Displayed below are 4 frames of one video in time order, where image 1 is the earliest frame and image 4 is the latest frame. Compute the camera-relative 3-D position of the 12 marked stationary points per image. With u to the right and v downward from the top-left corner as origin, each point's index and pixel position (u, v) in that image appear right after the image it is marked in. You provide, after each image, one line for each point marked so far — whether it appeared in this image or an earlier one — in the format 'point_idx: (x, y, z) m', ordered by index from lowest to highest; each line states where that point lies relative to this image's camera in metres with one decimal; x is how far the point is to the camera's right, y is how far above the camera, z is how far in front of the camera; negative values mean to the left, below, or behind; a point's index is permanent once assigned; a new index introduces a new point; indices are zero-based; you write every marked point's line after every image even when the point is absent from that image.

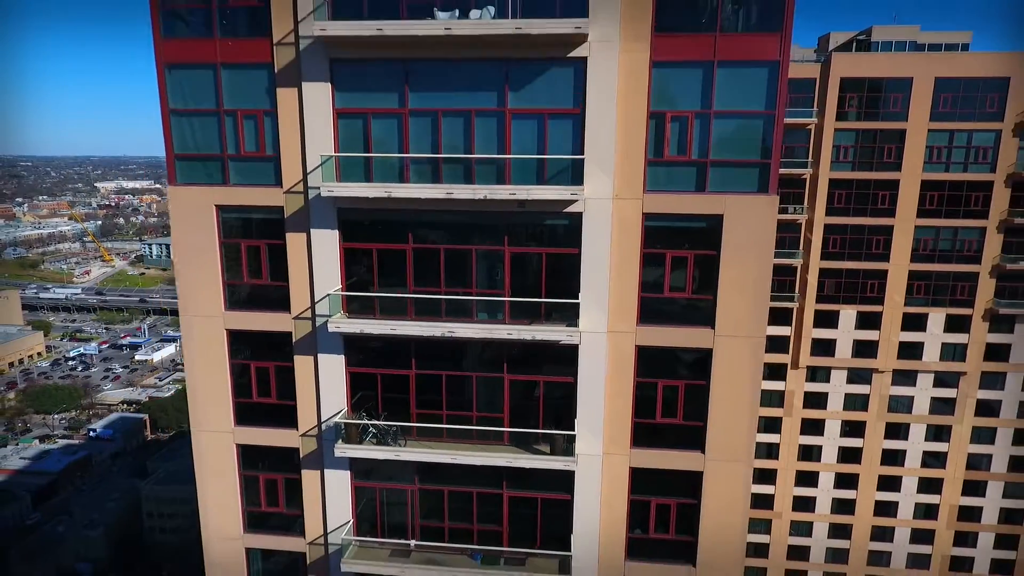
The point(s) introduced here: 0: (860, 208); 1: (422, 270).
0: (+11.6, +2.7, +18.3) m
1: (-1.1, +0.2, +6.5) m
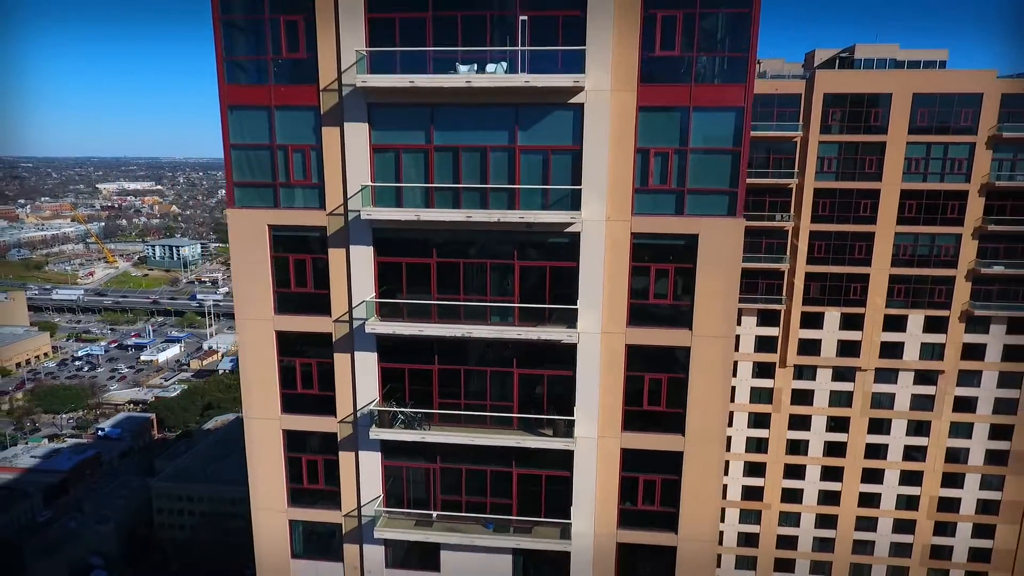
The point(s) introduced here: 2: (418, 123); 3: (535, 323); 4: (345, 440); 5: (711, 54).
0: (+11.7, +2.6, +19.5) m
1: (-0.9, +0.1, +7.6) m
2: (-1.2, +2.1, +7.2) m
3: (+0.3, -0.5, +7.5) m
4: (-2.5, -2.2, +8.1) m
5: (+2.5, +2.9, +6.8) m
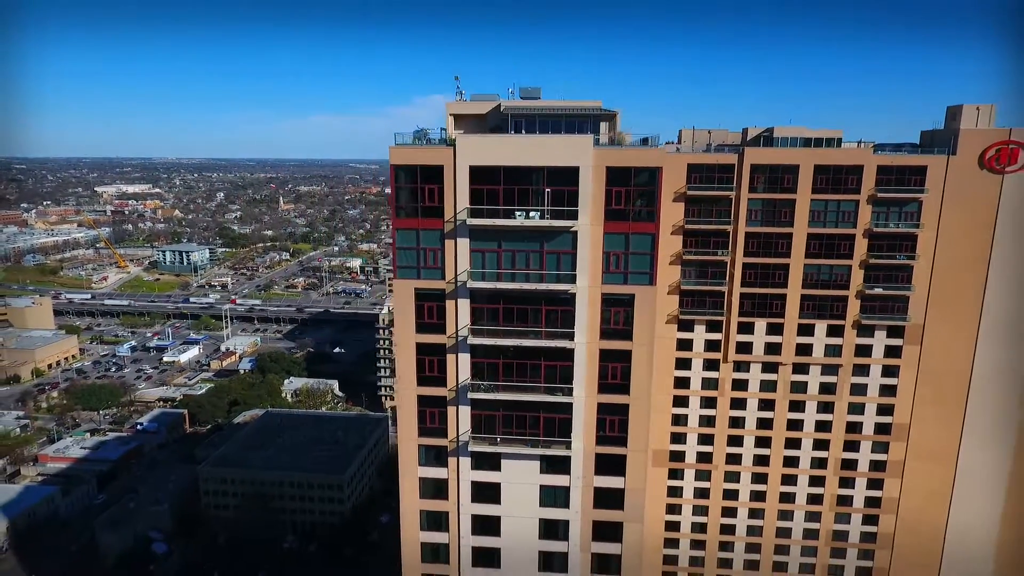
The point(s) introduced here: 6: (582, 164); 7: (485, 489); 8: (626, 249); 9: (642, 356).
0: (+12.3, +1.8, +26.7) m
1: (-0.2, -0.7, +14.7) m
2: (-0.5, +1.3, +14.3) m
3: (+1.1, -1.3, +14.6) m
4: (-1.7, -3.1, +15.2) m
5: (+3.2, +2.0, +13.9) m
6: (+1.7, +3.1, +13.7) m
7: (-0.8, -5.7, +15.7) m
8: (+2.9, +1.0, +14.1) m
9: (+3.4, -1.8, +14.5) m
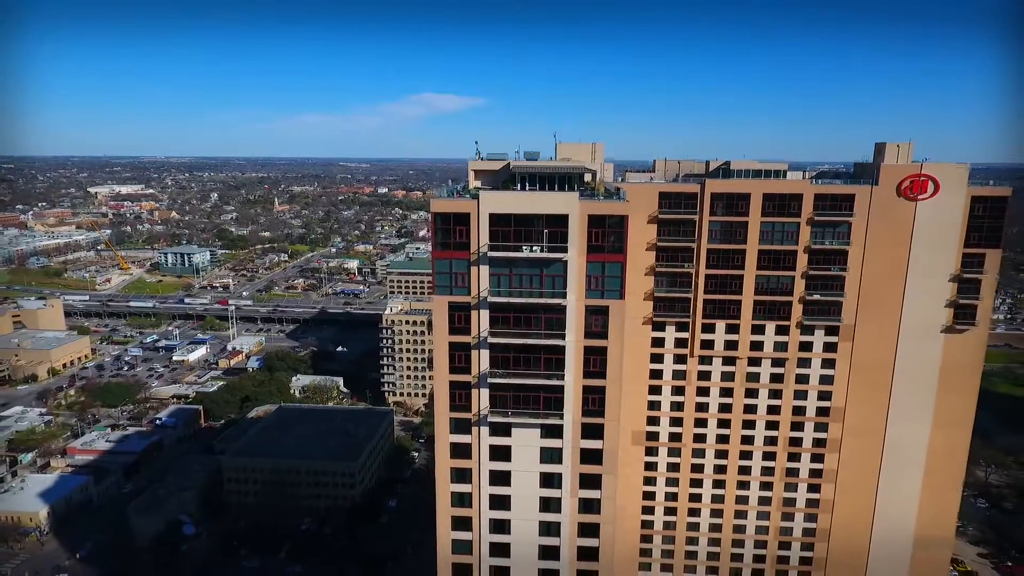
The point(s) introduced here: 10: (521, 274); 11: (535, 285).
0: (+12.4, +1.4, +32.1) m
1: (+0.1, -1.2, +19.9) m
2: (-0.2, +0.8, +19.5) m
3: (+1.4, -1.8, +19.9) m
4: (-1.4, -3.6, +20.4) m
5: (+3.5, +1.6, +19.2) m
6: (+2.0, +2.6, +19.0) m
7: (-0.5, -6.2, +21.0) m
8: (+3.2, +0.5, +19.4) m
9: (+3.7, -2.3, +19.8) m
10: (+0.4, +0.5, +19.5) m
11: (+0.8, +0.1, +19.6) m
